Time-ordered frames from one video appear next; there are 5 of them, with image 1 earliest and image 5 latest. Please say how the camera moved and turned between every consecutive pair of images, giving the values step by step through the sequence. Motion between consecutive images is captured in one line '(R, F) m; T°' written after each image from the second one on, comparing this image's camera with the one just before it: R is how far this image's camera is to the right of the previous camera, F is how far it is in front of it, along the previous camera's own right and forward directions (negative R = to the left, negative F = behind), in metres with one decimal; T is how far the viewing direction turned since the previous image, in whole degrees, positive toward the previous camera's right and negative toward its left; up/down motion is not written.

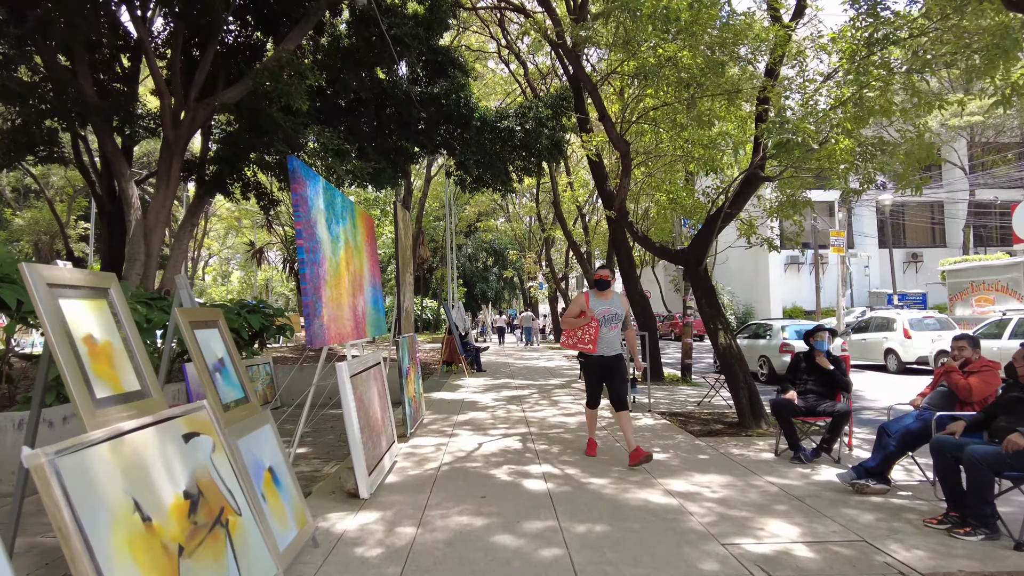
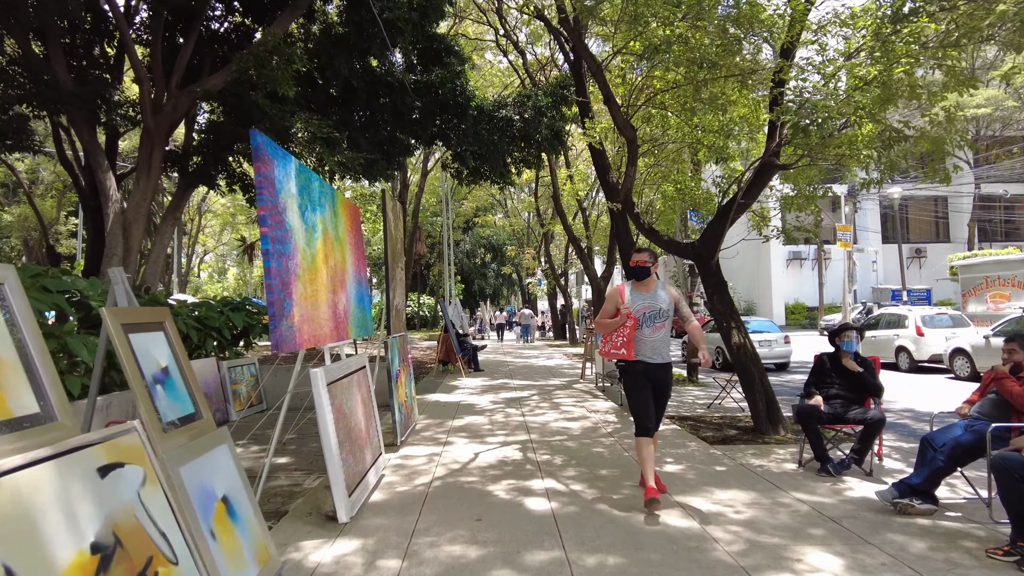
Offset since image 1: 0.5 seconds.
(0.0, +0.6) m; 0°
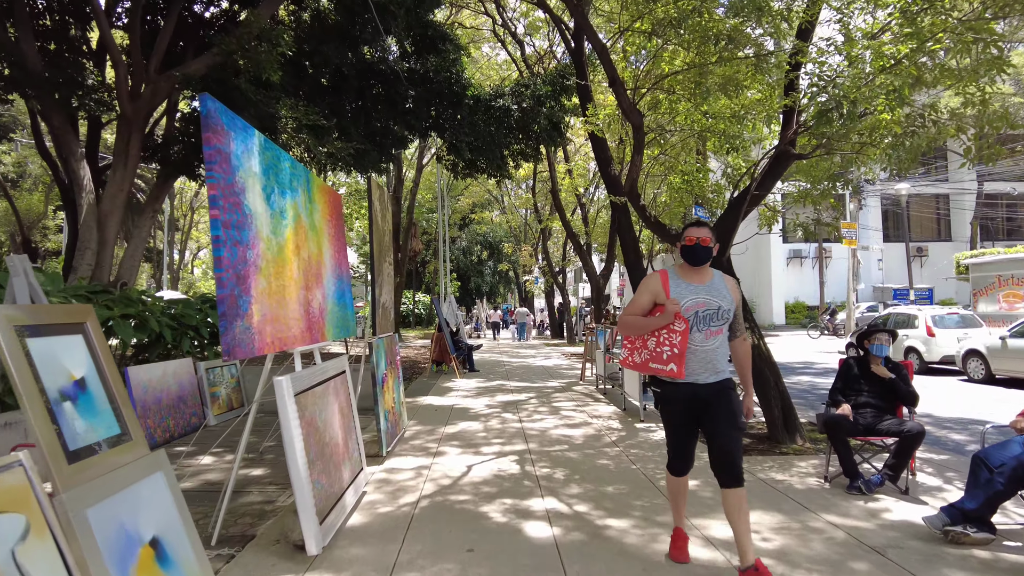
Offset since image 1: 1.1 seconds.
(0.0, +0.6) m; 0°
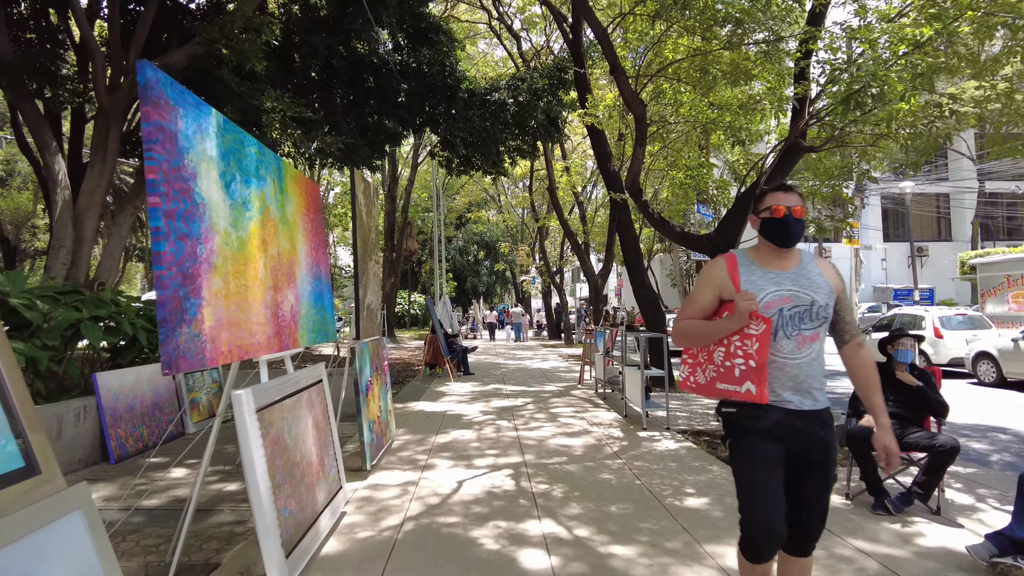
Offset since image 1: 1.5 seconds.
(0.0, +0.4) m; 0°
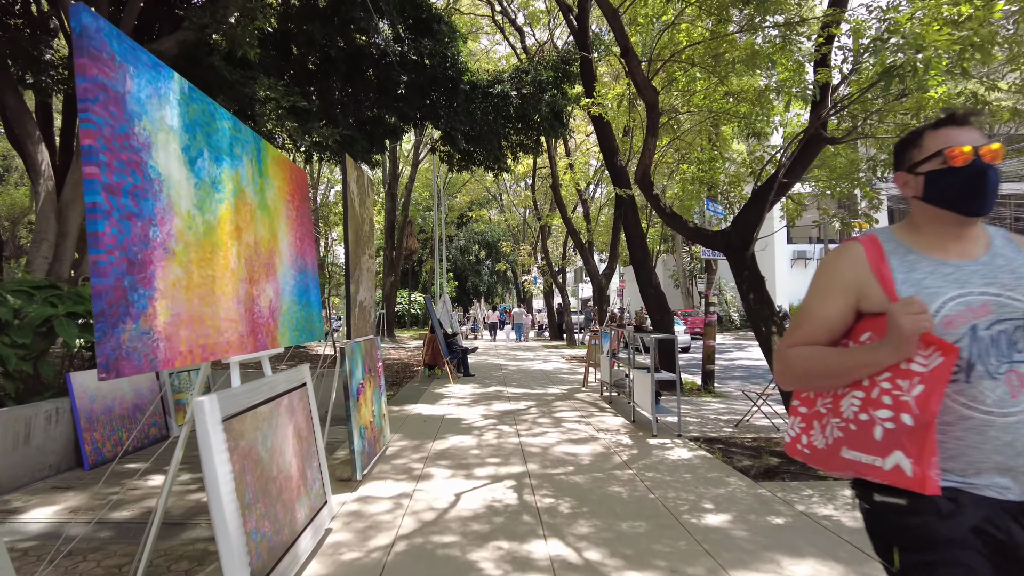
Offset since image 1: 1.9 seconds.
(0.0, +0.4) m; 0°
